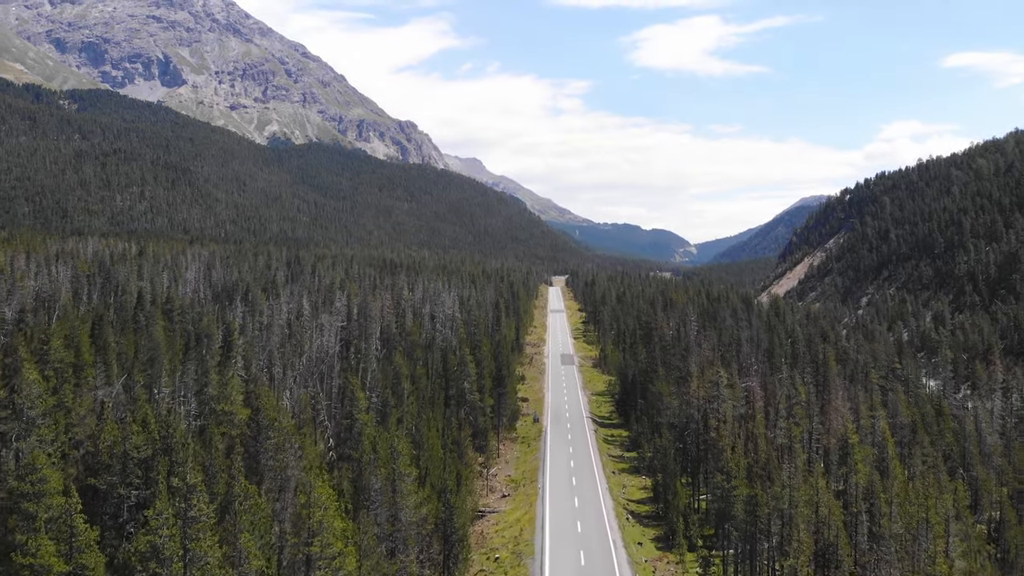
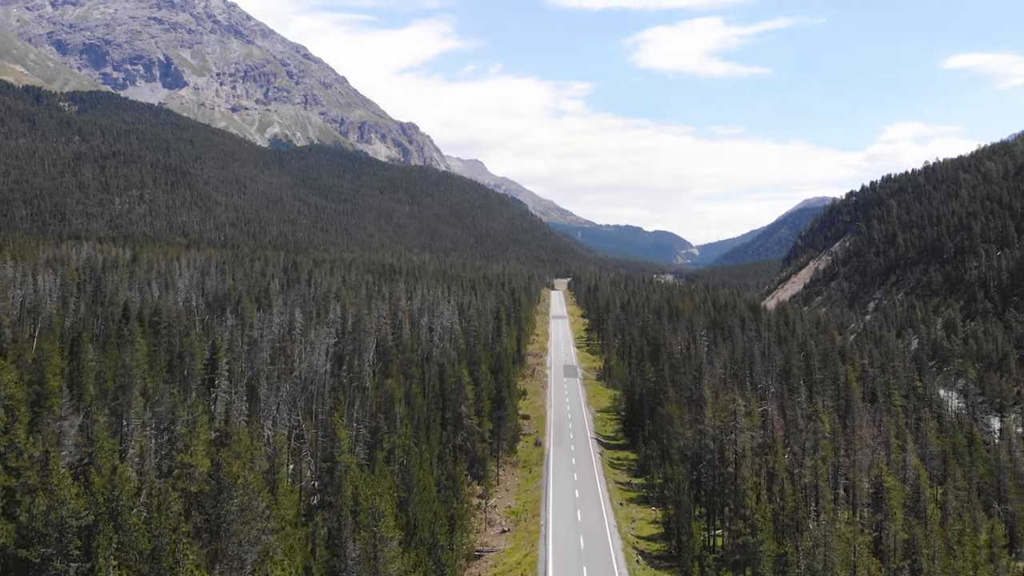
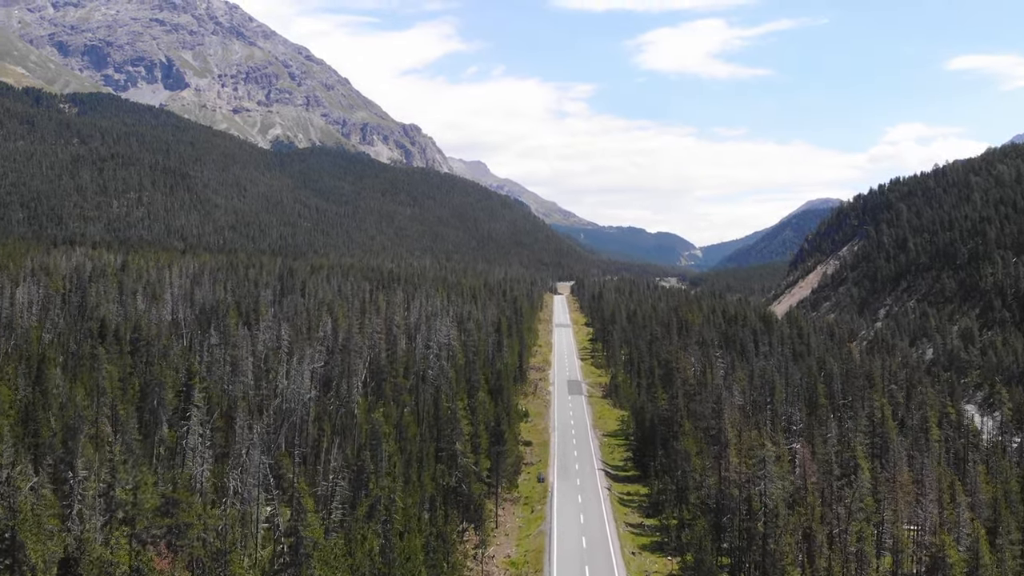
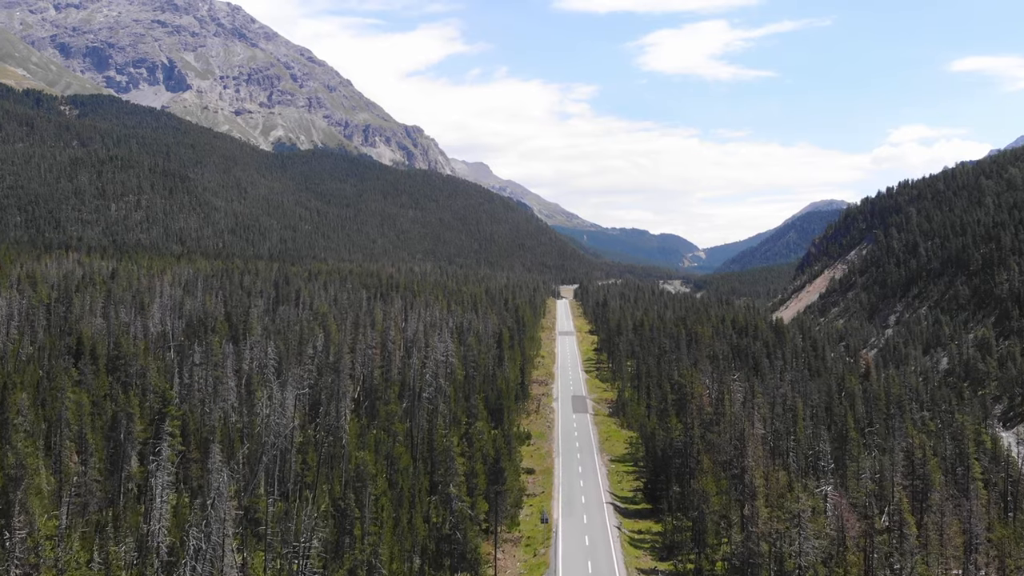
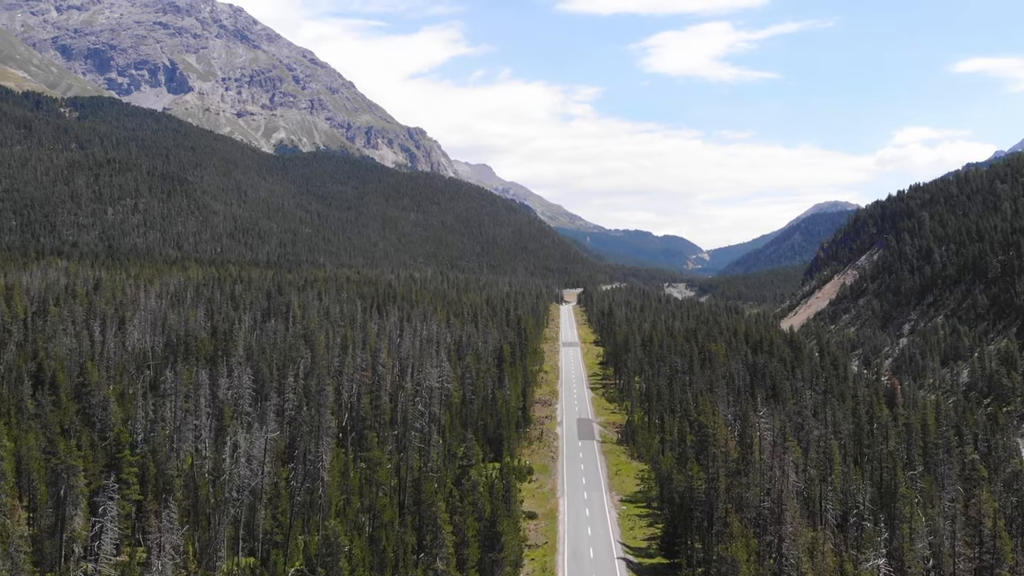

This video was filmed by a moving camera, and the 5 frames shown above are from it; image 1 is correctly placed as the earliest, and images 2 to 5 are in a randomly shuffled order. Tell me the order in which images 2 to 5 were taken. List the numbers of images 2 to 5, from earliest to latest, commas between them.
2, 3, 4, 5
